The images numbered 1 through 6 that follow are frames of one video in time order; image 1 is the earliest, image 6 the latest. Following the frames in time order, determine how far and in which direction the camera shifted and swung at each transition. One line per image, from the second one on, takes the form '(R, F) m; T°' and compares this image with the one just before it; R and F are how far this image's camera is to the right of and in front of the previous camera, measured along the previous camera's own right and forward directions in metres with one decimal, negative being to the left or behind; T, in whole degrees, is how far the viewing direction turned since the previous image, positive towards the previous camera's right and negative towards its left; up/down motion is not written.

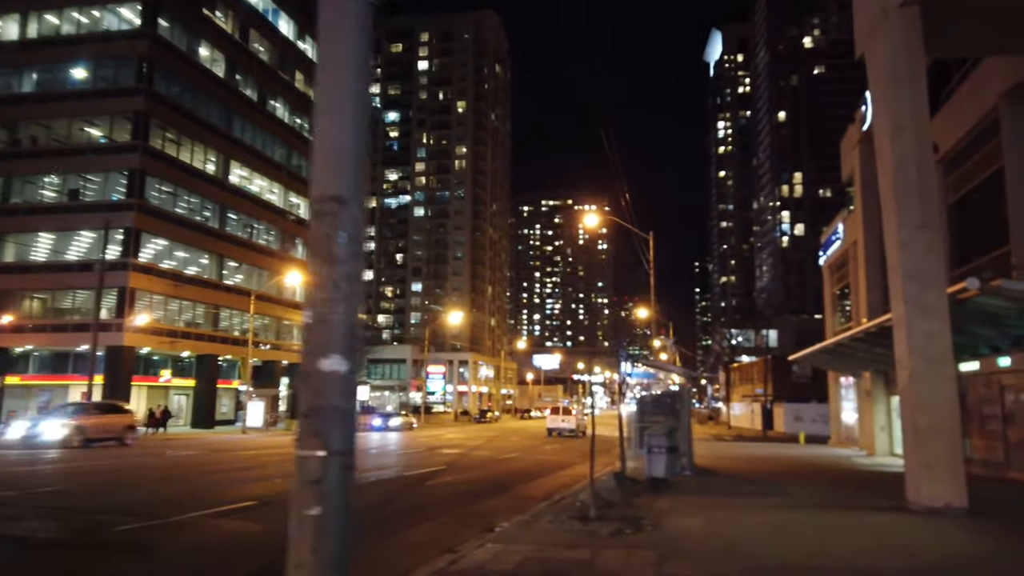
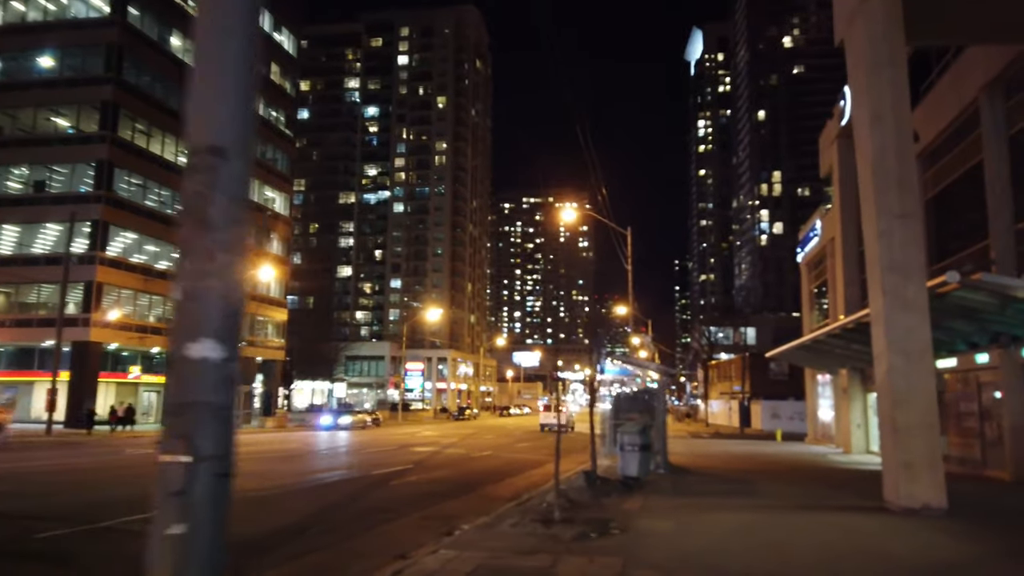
(+0.2, +0.5) m; +1°
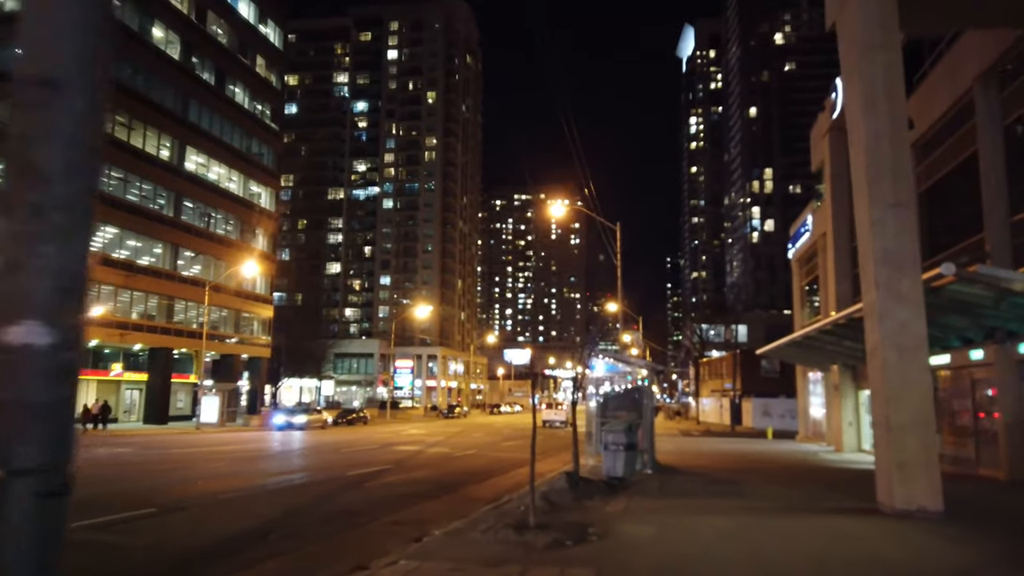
(+0.2, +0.5) m; +1°
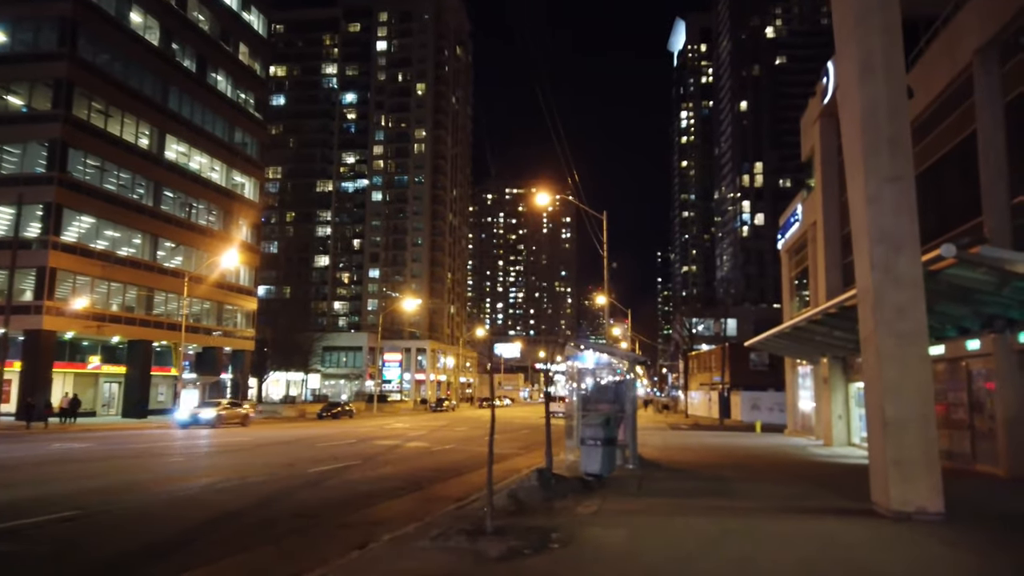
(+0.3, +0.8) m; +1°
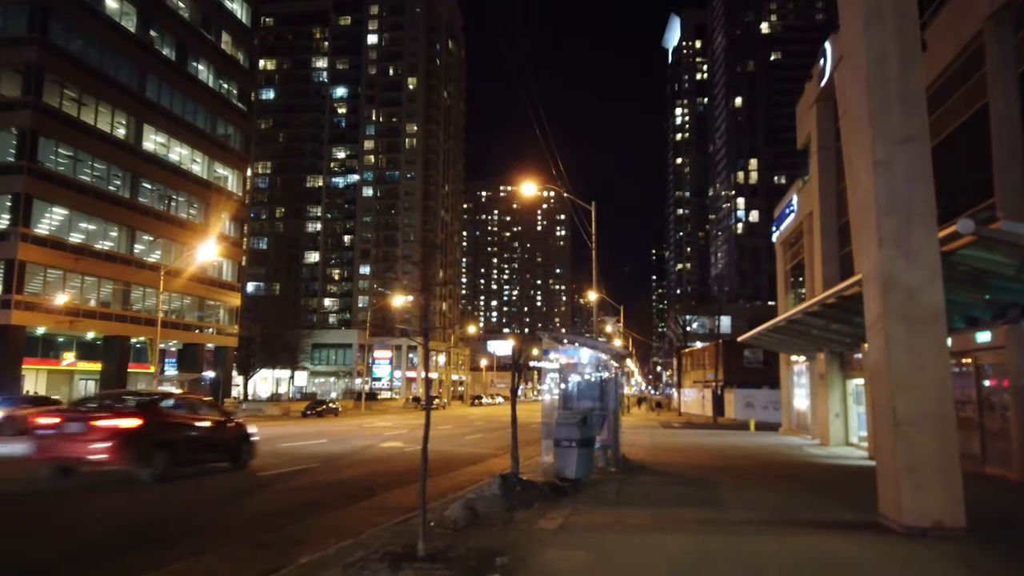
(+0.4, +1.2) m; 0°
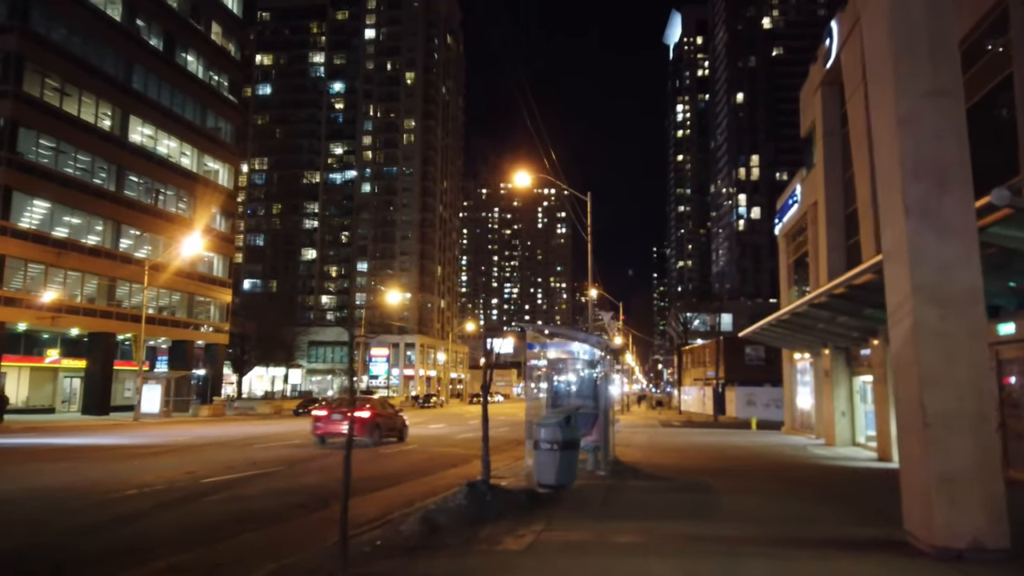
(+0.4, +1.2) m; 0°
